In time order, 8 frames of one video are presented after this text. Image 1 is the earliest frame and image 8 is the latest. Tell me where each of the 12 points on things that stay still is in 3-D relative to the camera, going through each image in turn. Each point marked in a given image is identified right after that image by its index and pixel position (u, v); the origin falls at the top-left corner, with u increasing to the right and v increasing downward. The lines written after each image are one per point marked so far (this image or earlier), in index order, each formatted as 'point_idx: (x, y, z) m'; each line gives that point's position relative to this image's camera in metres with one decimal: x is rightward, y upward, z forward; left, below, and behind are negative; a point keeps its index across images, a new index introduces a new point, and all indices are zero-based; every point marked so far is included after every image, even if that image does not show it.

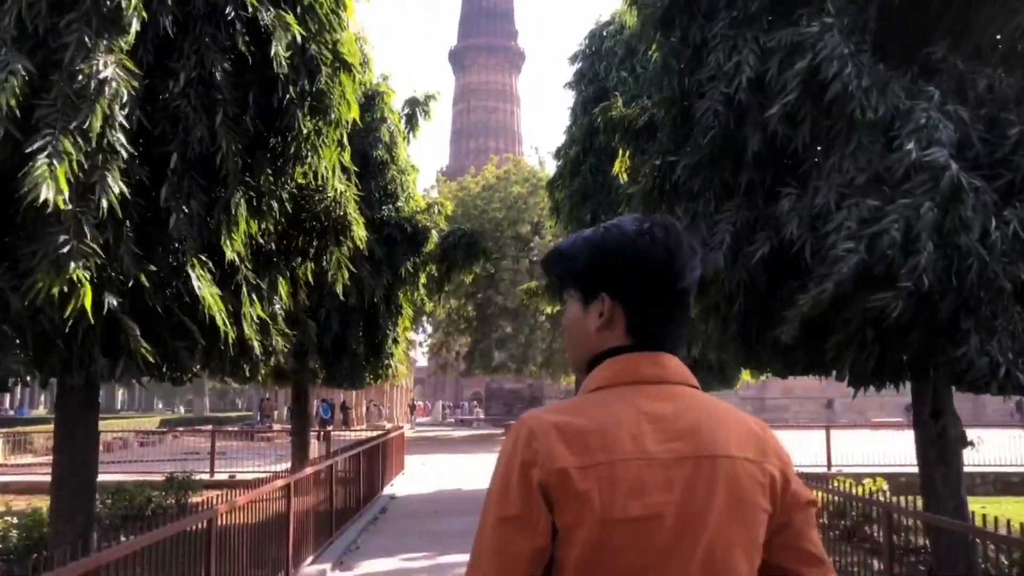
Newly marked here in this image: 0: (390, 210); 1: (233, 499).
0: (-1.8, +1.1, +12.9) m
1: (-1.9, -1.4, +5.9) m
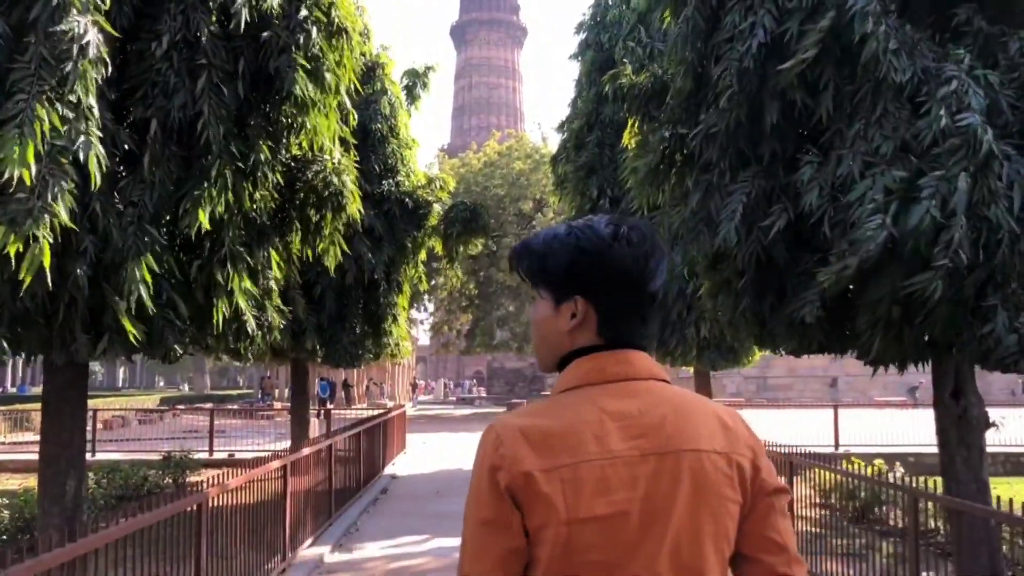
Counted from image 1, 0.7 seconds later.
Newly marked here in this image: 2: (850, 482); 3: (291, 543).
0: (-1.7, +1.5, +12.6) m
1: (-1.9, -1.2, +5.7) m
2: (+2.9, -1.6, +7.6) m
3: (-1.8, -2.0, +7.0) m
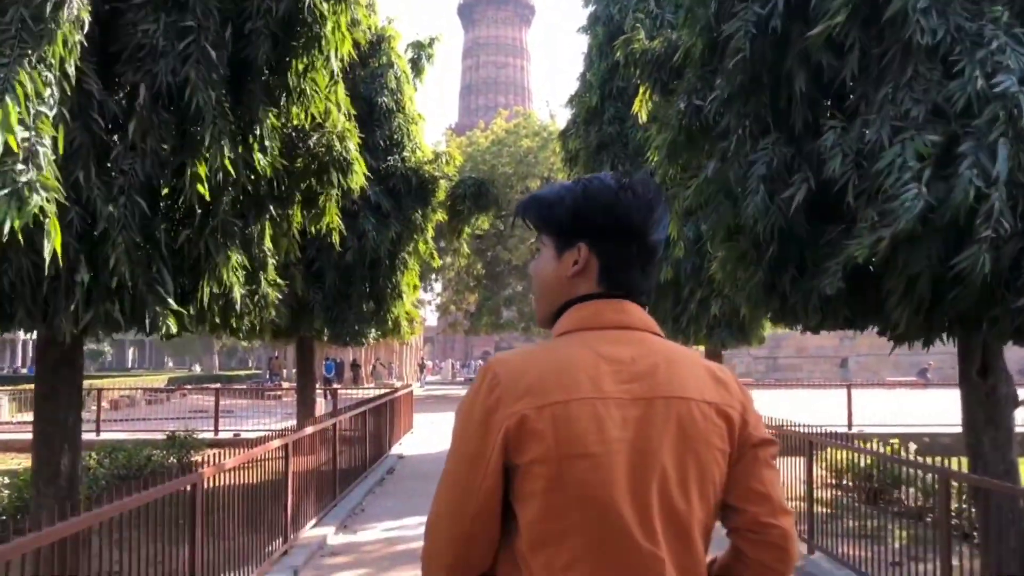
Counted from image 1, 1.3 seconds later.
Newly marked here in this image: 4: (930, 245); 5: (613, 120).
0: (-1.6, +1.8, +12.4) m
1: (-1.8, -1.1, +5.5) m
2: (+2.9, -1.4, +7.4) m
3: (-1.7, -1.8, +6.9) m
4: (+2.1, +0.2, +4.6) m
5: (+1.4, +2.3, +12.5) m
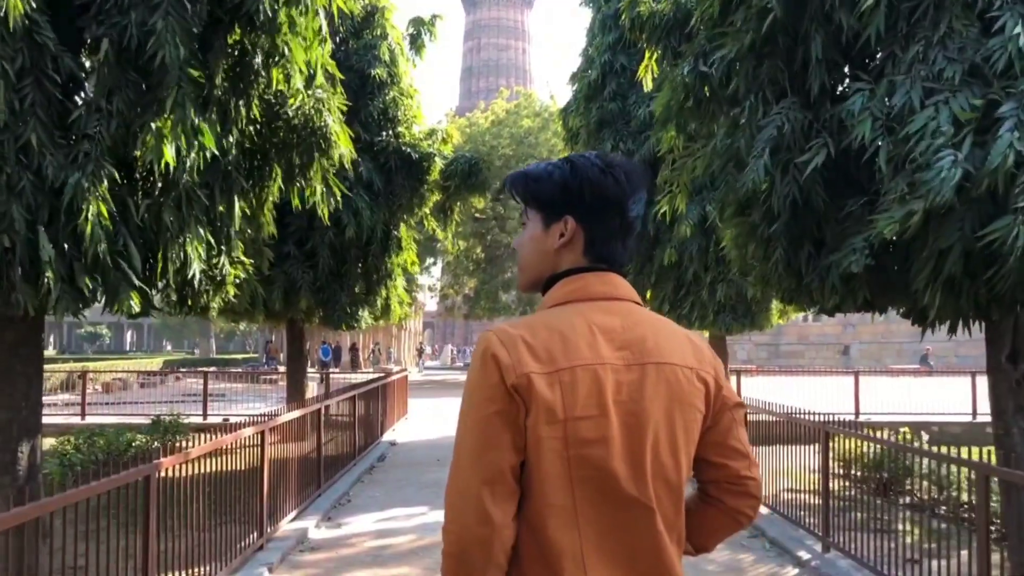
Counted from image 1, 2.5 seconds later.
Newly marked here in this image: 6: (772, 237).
0: (-1.6, +2.0, +11.9) m
1: (-1.8, -0.9, +5.1) m
2: (+2.9, -1.3, +7.0) m
3: (-1.8, -1.6, +6.5) m
4: (+2.1, +0.3, +4.2) m
5: (+1.4, +2.6, +12.0) m
6: (+1.5, +0.3, +5.2) m
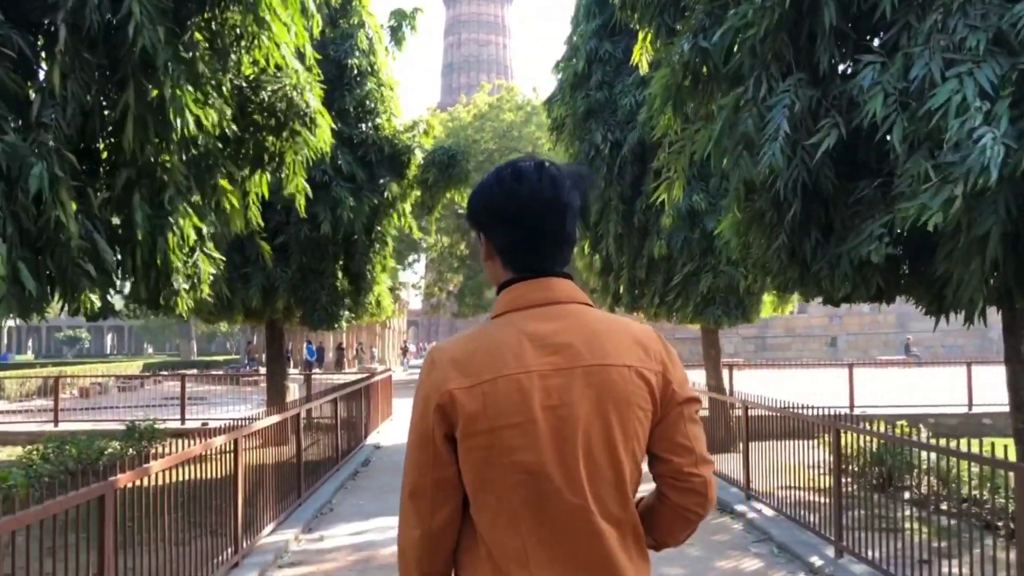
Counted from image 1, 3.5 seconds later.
0: (-1.8, +2.0, +11.6) m
1: (-1.9, -0.9, +4.7) m
2: (+2.8, -1.2, +6.7) m
3: (-1.8, -1.6, +6.1) m
4: (+2.0, +0.4, +3.8) m
5: (+1.2, +2.6, +11.7) m
6: (+1.5, +0.4, +4.9) m
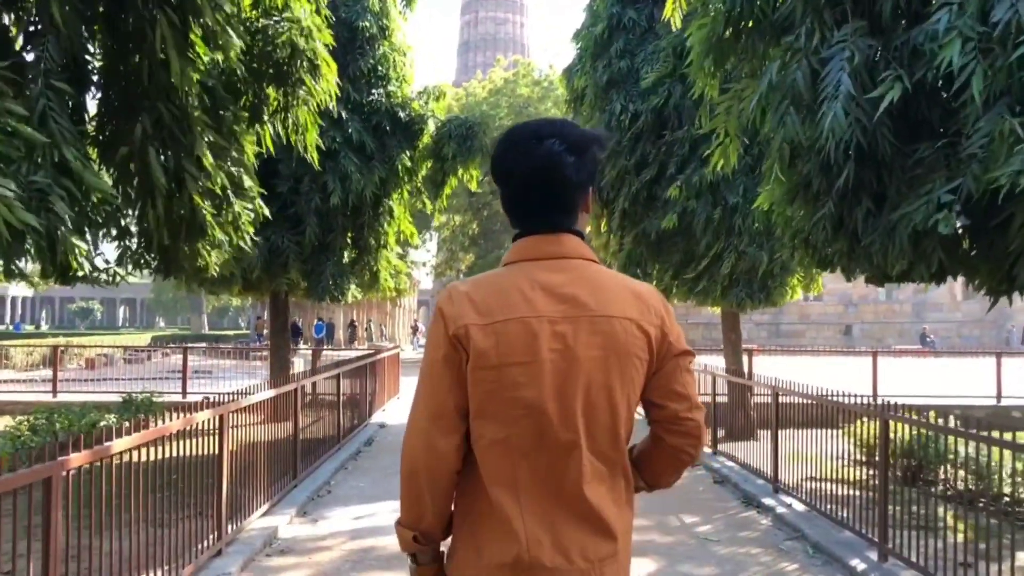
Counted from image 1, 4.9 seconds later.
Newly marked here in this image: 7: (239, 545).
0: (-1.6, +2.4, +11.1) m
1: (-1.8, -0.7, +4.3) m
2: (+2.9, -1.1, +6.3) m
3: (-1.7, -1.4, +5.7) m
4: (+2.1, +0.5, +3.3) m
5: (+1.4, +2.9, +11.1) m
6: (+1.6, +0.5, +4.4) m
7: (-1.7, -1.6, +5.6) m
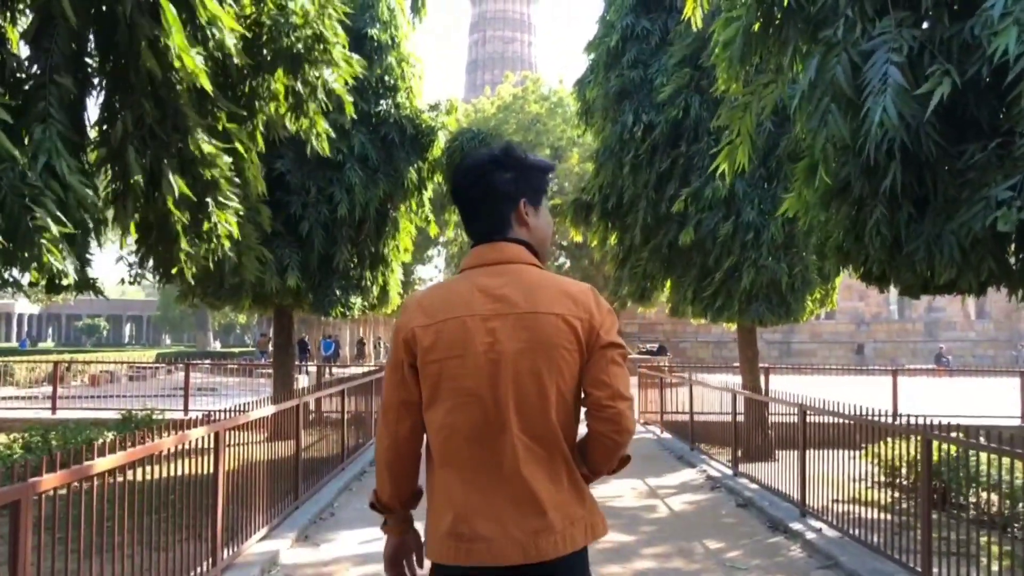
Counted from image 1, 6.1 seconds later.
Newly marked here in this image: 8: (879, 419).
0: (-1.5, +2.2, +10.8) m
1: (-1.7, -0.7, +4.0) m
2: (+3.0, -1.2, +5.9) m
3: (-1.7, -1.5, +5.4) m
4: (+2.2, +0.5, +3.0) m
5: (+1.5, +2.7, +10.9) m
6: (+1.6, +0.4, +4.1) m
7: (-1.6, -1.6, +5.3) m
8: (+2.6, -0.9, +6.3) m
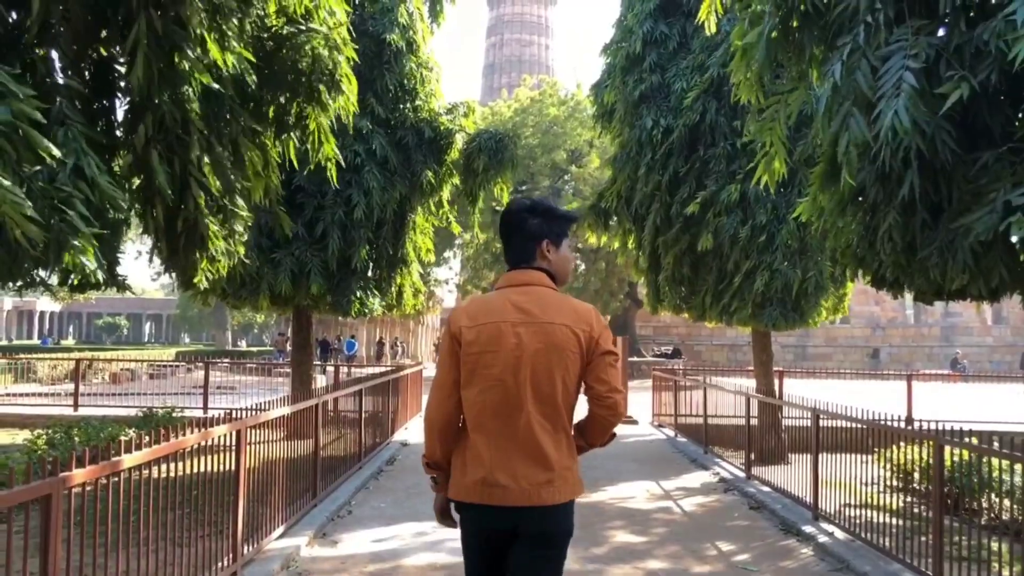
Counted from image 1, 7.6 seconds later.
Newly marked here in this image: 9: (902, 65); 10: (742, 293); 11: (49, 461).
0: (-1.3, +2.2, +10.9) m
1: (-1.7, -0.7, +4.1) m
2: (+3.1, -1.2, +5.9) m
3: (-1.6, -1.5, +5.5) m
4: (+2.2, +0.4, +3.1) m
5: (+1.7, +2.7, +11.0) m
6: (+1.7, +0.4, +4.1) m
7: (-1.5, -1.7, +5.4) m
8: (+2.7, -1.0, +6.3) m
9: (+1.6, +0.9, +3.9) m
10: (+2.6, 0.0, +10.2) m
11: (-1.7, -0.6, +3.3) m
